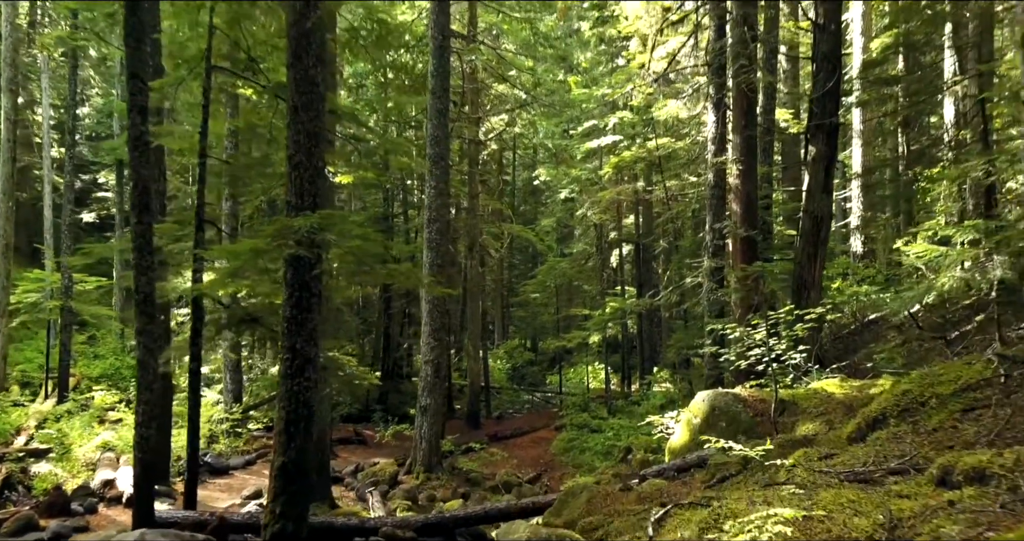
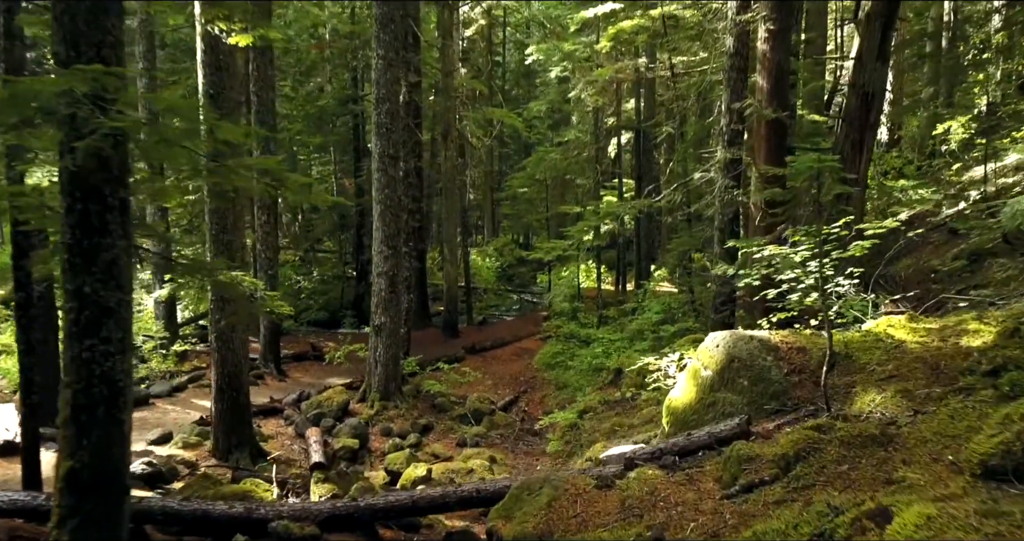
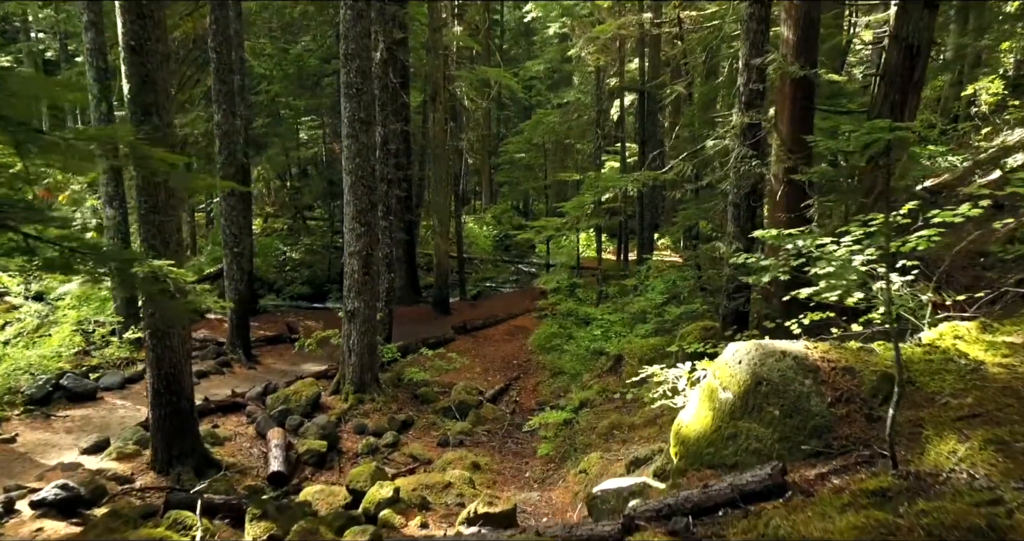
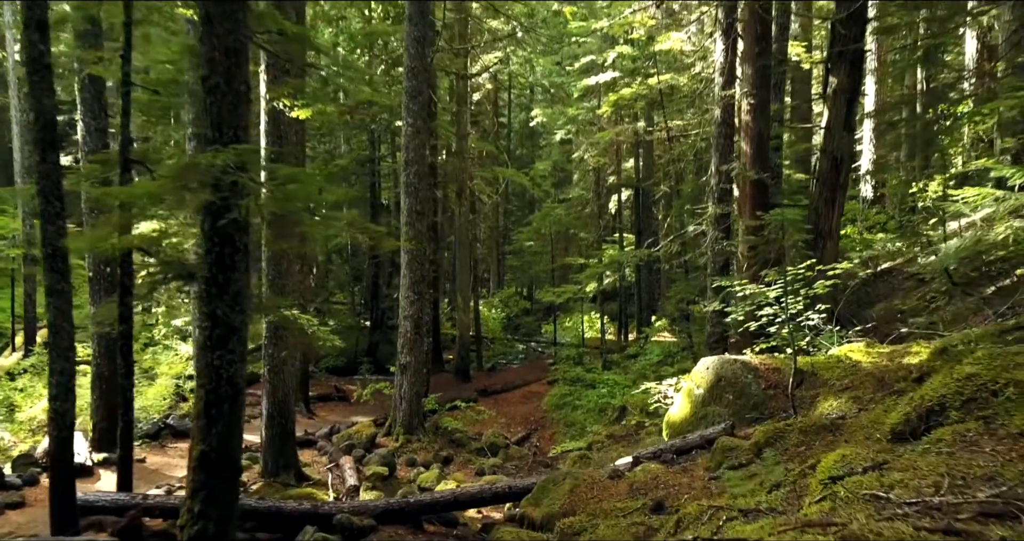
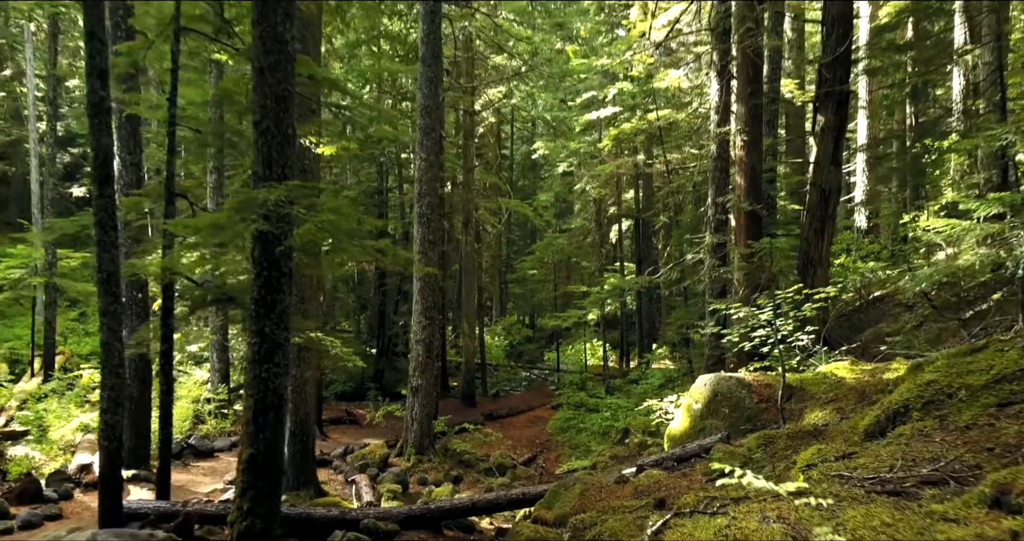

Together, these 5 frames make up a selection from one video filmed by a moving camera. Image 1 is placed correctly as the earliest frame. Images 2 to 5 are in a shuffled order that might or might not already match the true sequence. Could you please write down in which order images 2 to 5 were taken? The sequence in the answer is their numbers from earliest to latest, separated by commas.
5, 4, 2, 3
